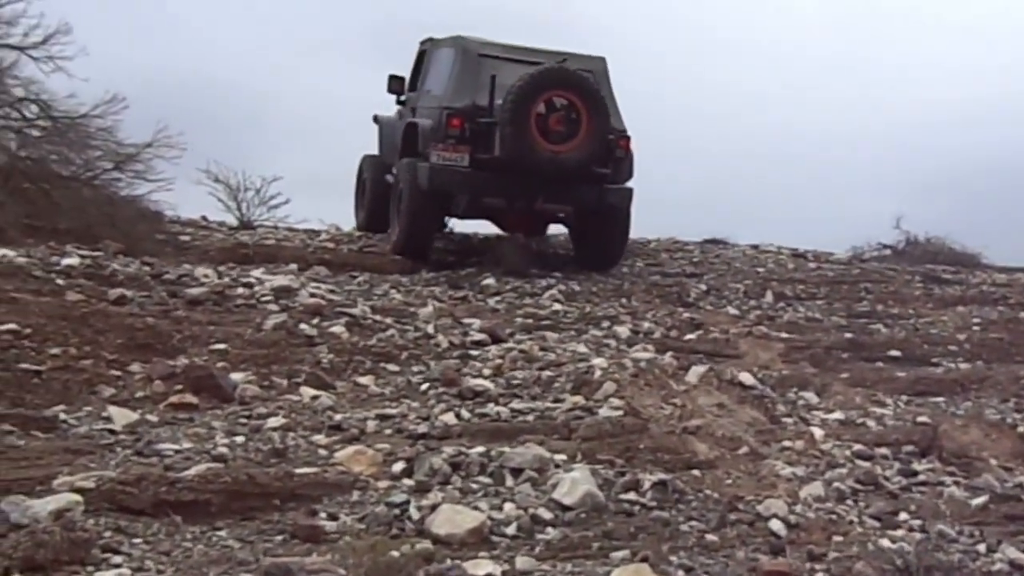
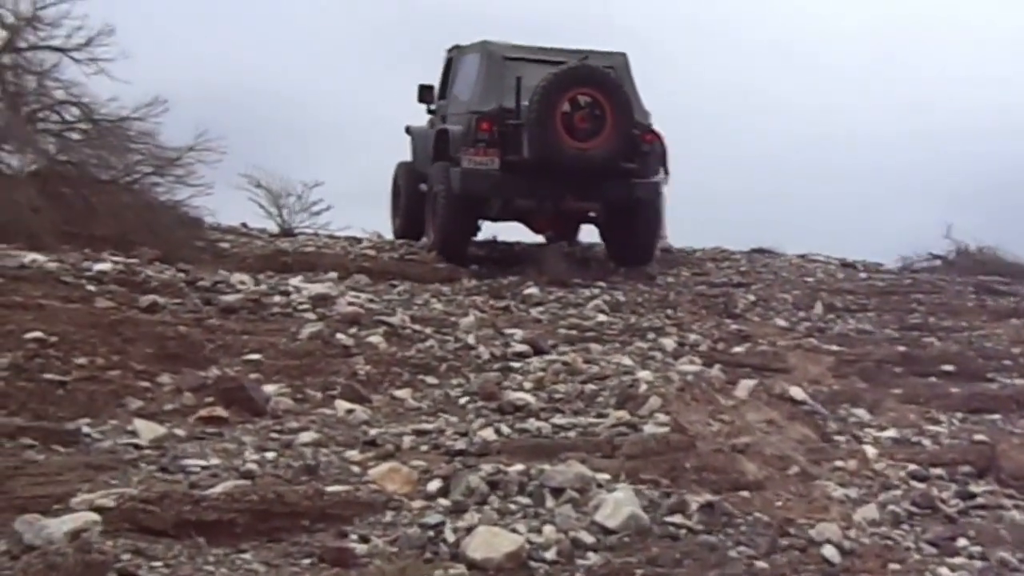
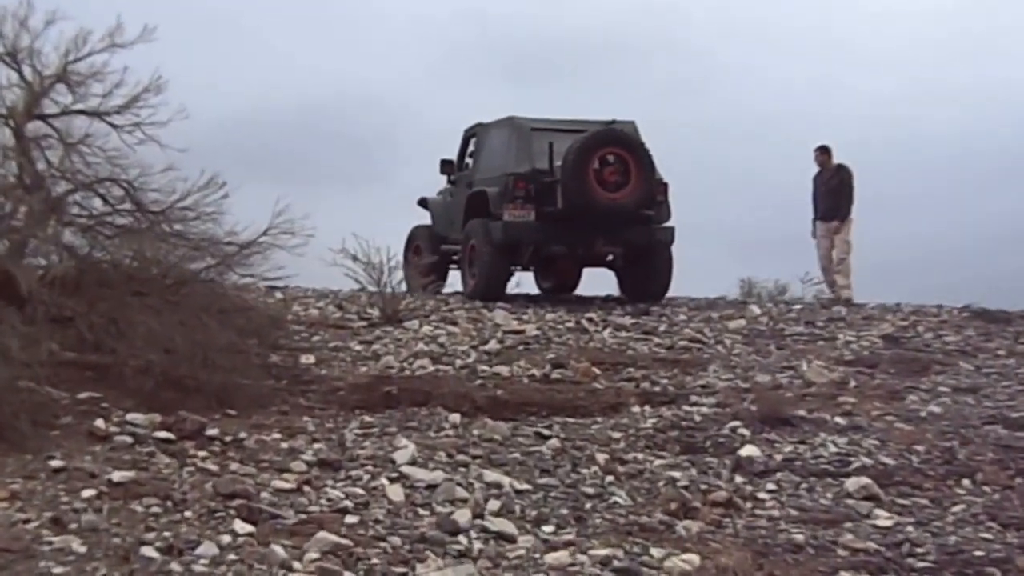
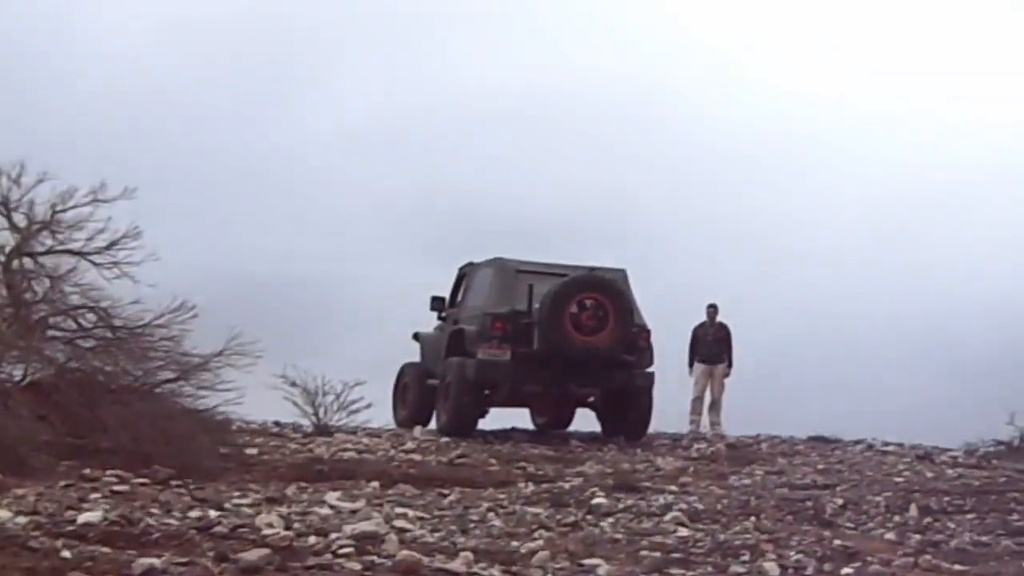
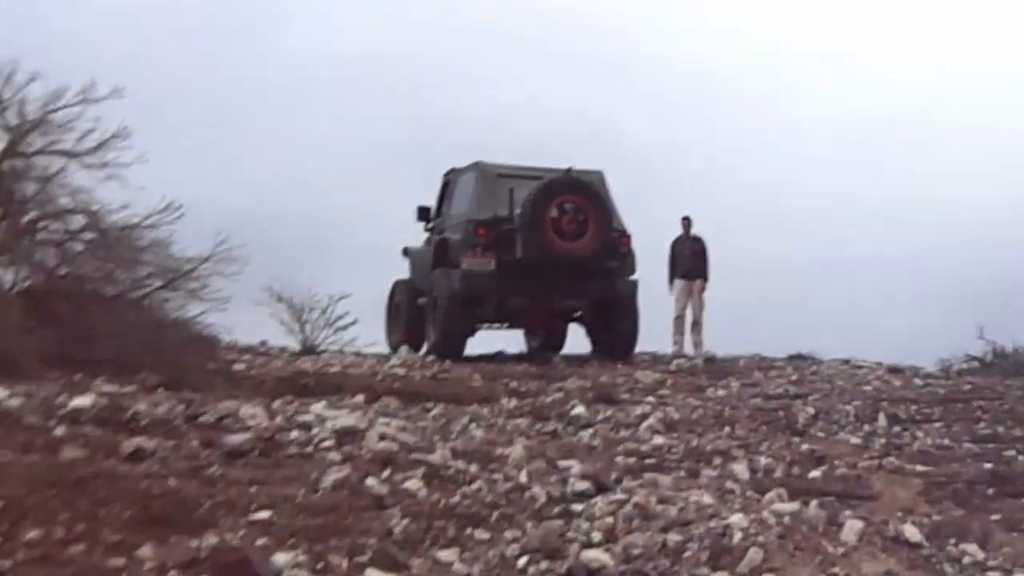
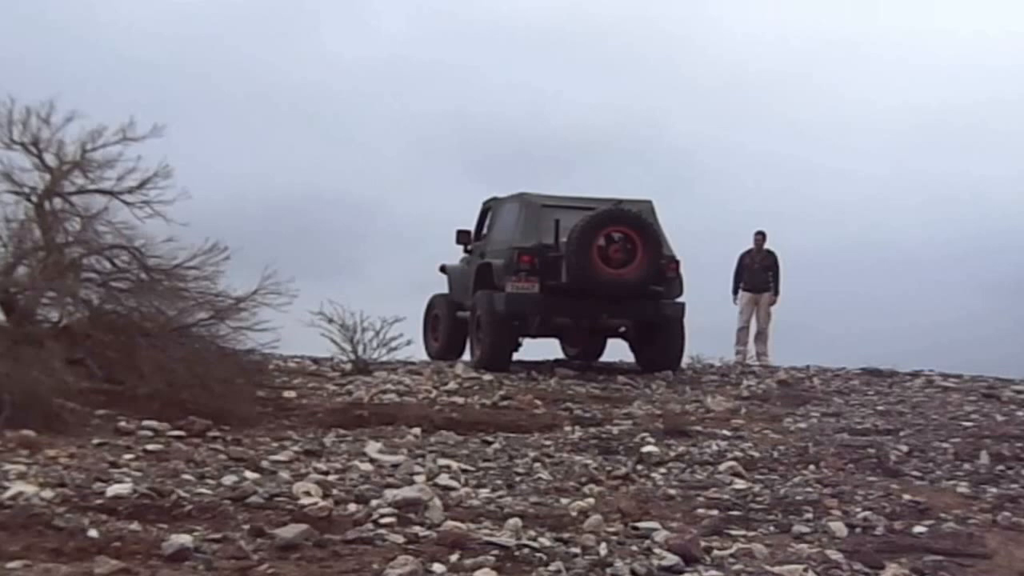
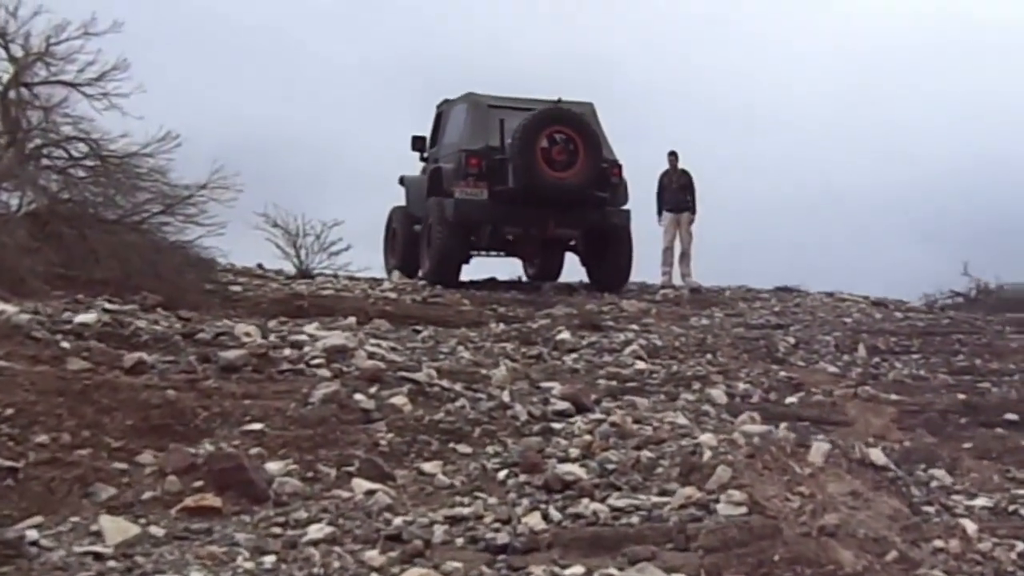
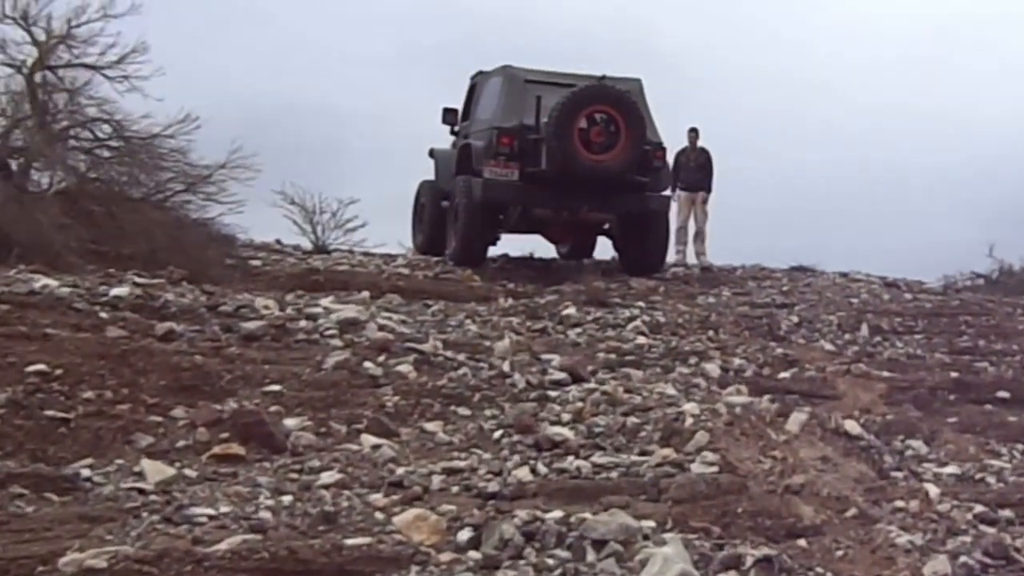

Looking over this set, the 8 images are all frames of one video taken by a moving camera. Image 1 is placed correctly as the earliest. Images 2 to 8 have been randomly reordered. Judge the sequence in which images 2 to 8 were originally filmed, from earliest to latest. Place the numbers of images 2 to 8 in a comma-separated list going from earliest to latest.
2, 8, 7, 5, 4, 6, 3
